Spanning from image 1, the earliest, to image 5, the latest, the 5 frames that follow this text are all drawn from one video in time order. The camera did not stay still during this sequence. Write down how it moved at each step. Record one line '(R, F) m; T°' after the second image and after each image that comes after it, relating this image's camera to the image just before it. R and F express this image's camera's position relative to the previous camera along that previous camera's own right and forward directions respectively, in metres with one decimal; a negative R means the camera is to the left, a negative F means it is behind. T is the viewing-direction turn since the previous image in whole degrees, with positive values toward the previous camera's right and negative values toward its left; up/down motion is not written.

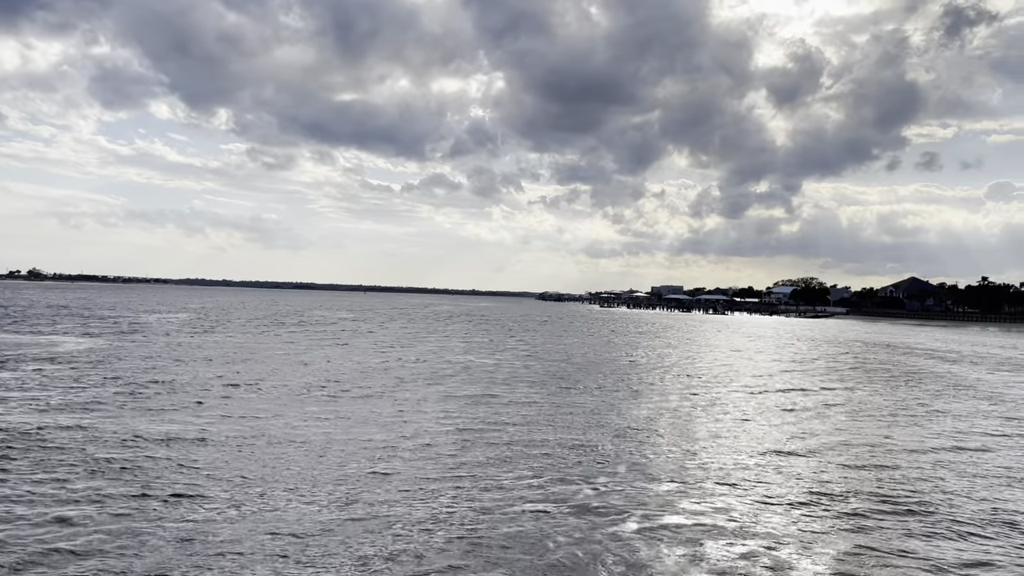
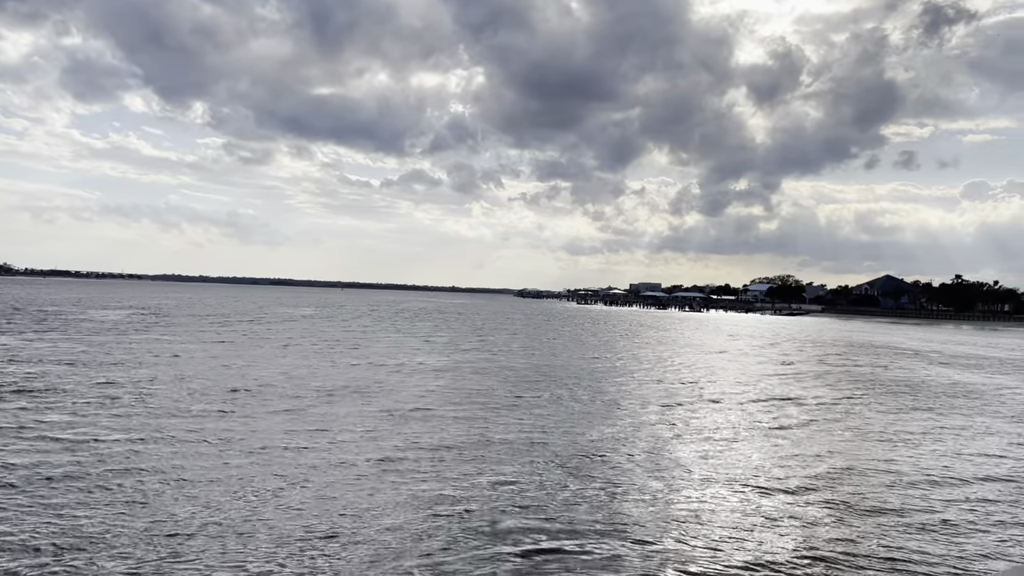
(+0.2, +0.8) m; +1°
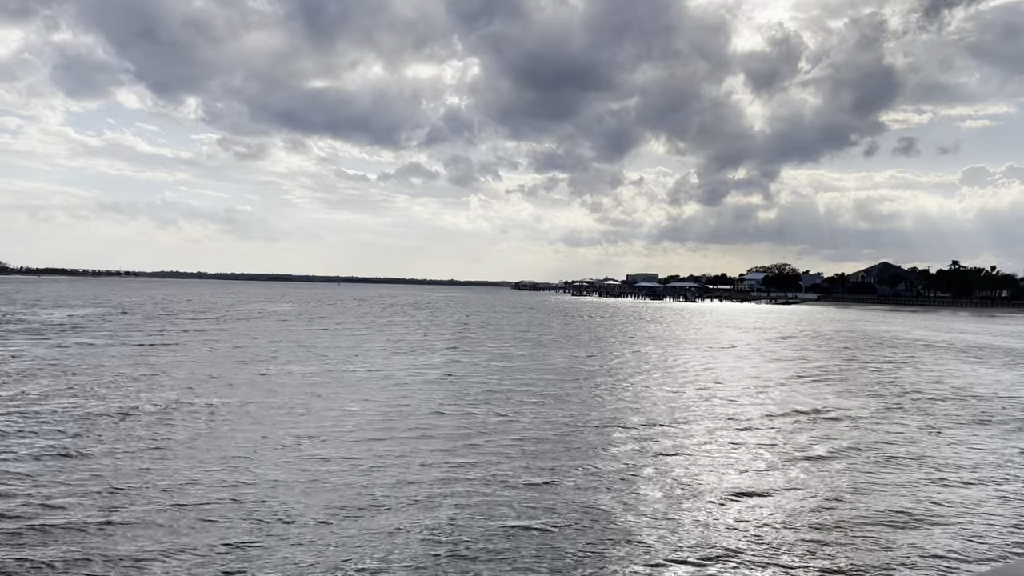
(+0.1, +1.0) m; 0°
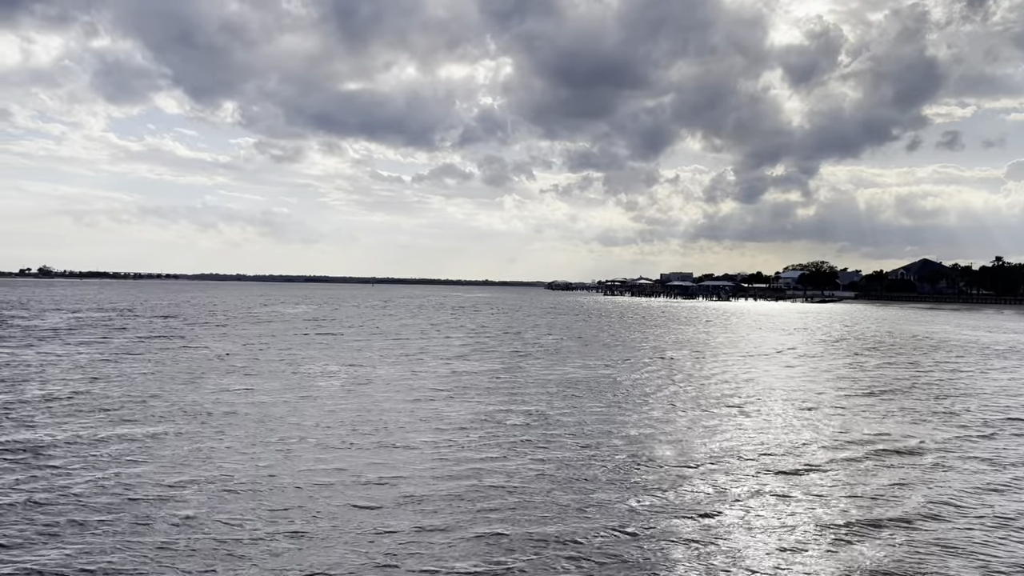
(+0.1, +0.8) m; -2°
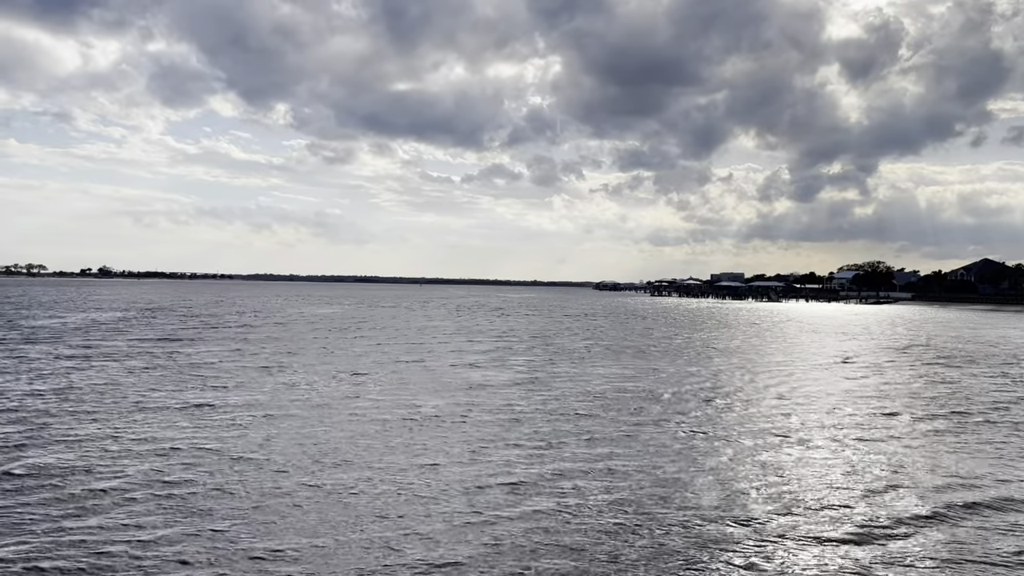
(+0.1, +0.9) m; -3°
